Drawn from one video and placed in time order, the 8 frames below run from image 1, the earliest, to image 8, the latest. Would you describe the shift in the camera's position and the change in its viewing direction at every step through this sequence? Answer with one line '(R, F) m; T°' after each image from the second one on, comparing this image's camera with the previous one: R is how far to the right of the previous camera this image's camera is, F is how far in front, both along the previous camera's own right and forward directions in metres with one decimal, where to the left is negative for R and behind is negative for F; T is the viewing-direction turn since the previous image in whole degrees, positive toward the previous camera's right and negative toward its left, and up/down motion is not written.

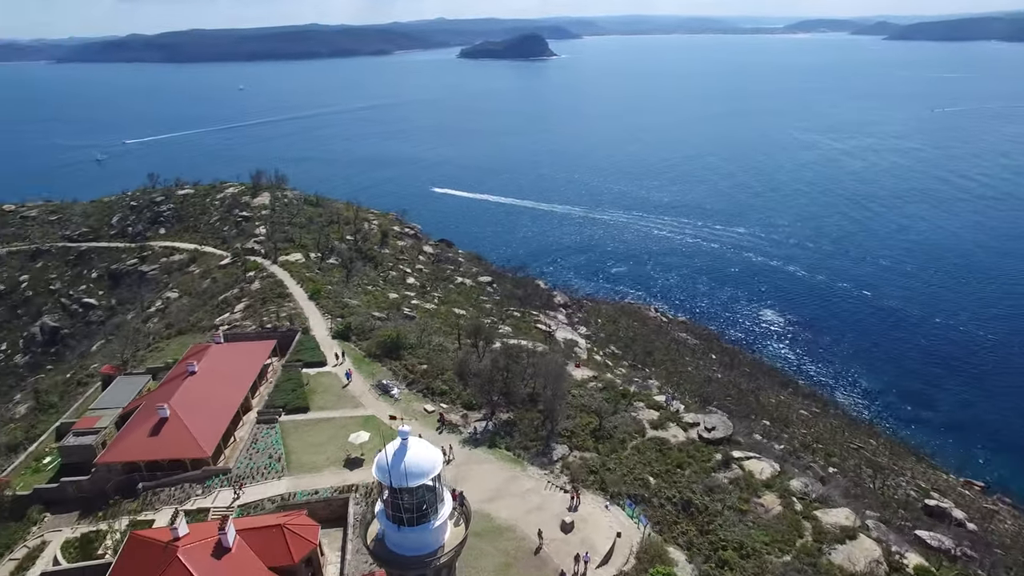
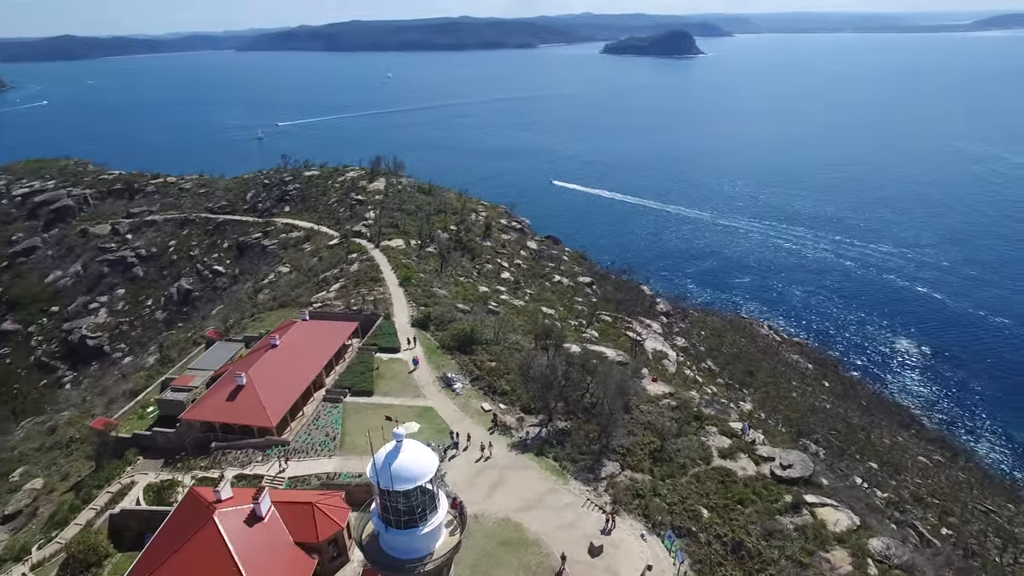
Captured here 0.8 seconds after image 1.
(+2.7, +1.0) m; -11°
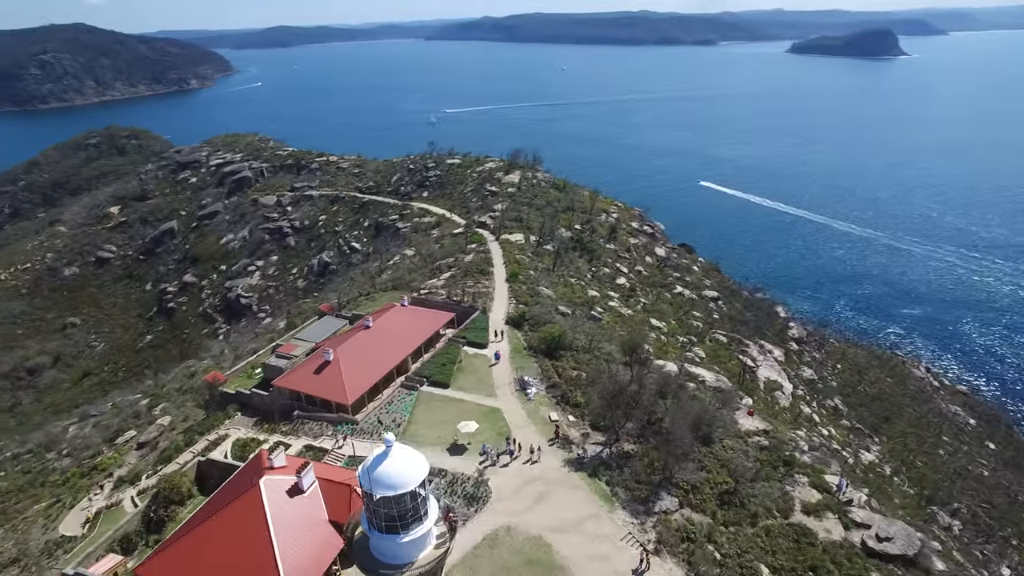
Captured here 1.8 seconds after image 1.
(+3.3, +1.3) m; -14°
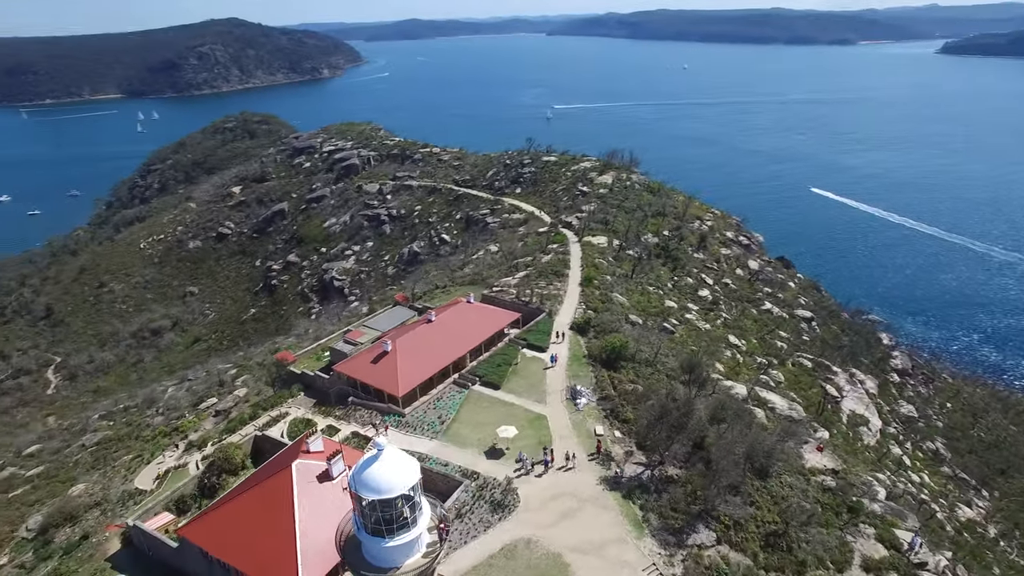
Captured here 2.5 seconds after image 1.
(+2.3, +0.8) m; -9°
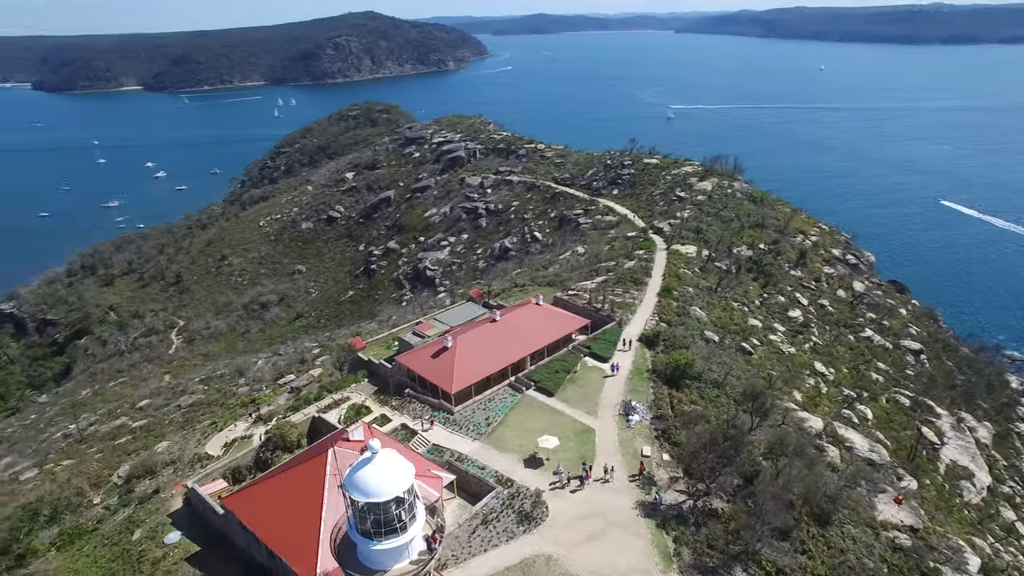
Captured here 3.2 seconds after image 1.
(+2.3, +0.8) m; -10°
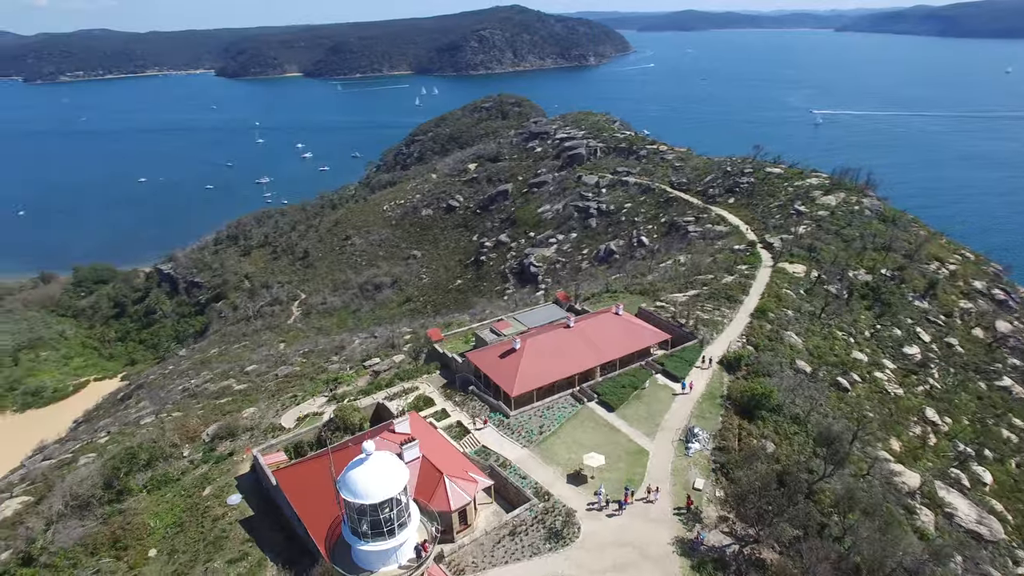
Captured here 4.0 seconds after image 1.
(+2.6, +0.9) m; -11°
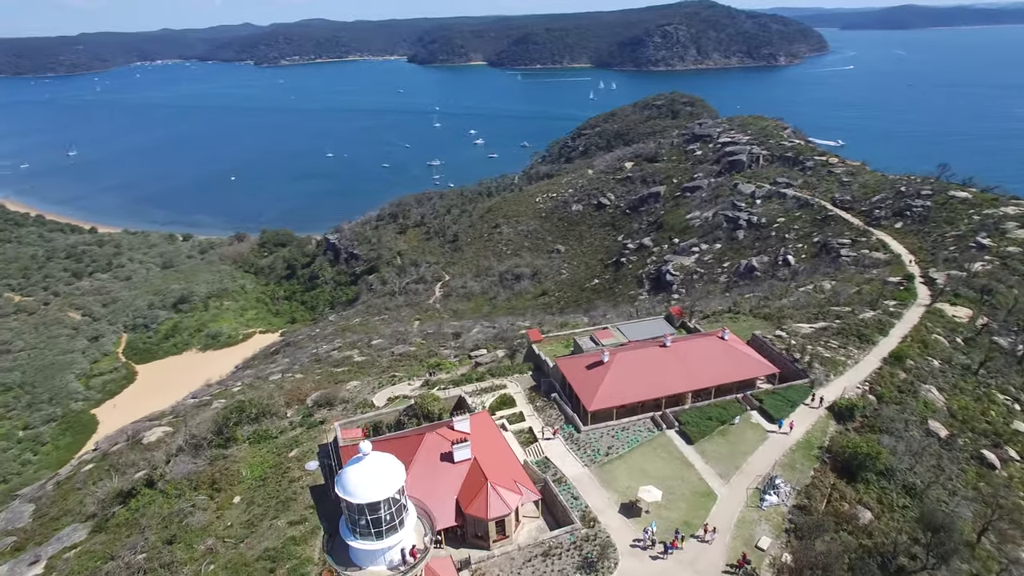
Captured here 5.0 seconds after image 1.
(+3.2, +1.3) m; -14°
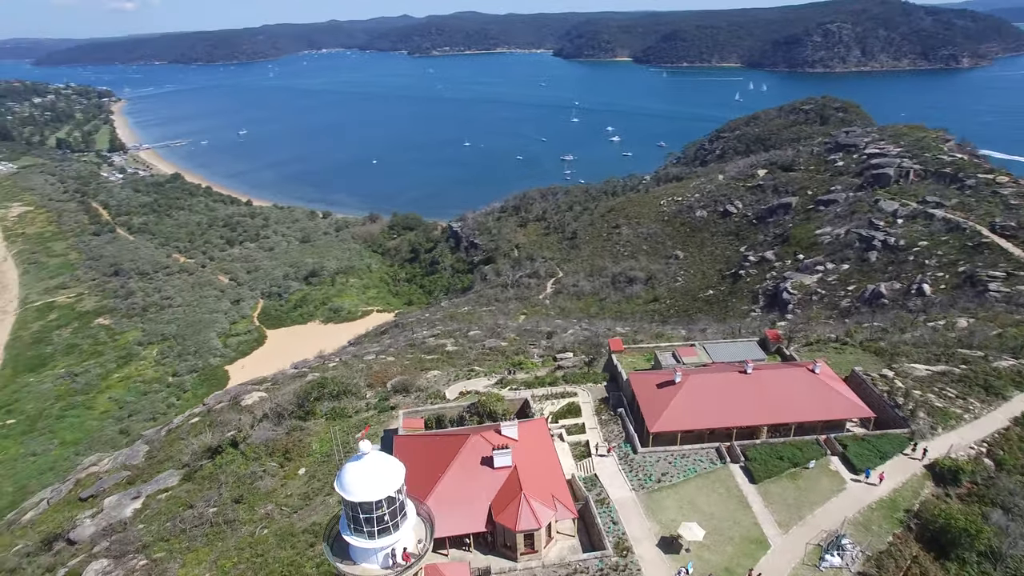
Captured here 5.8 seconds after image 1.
(+2.6, +1.0) m; -11°
